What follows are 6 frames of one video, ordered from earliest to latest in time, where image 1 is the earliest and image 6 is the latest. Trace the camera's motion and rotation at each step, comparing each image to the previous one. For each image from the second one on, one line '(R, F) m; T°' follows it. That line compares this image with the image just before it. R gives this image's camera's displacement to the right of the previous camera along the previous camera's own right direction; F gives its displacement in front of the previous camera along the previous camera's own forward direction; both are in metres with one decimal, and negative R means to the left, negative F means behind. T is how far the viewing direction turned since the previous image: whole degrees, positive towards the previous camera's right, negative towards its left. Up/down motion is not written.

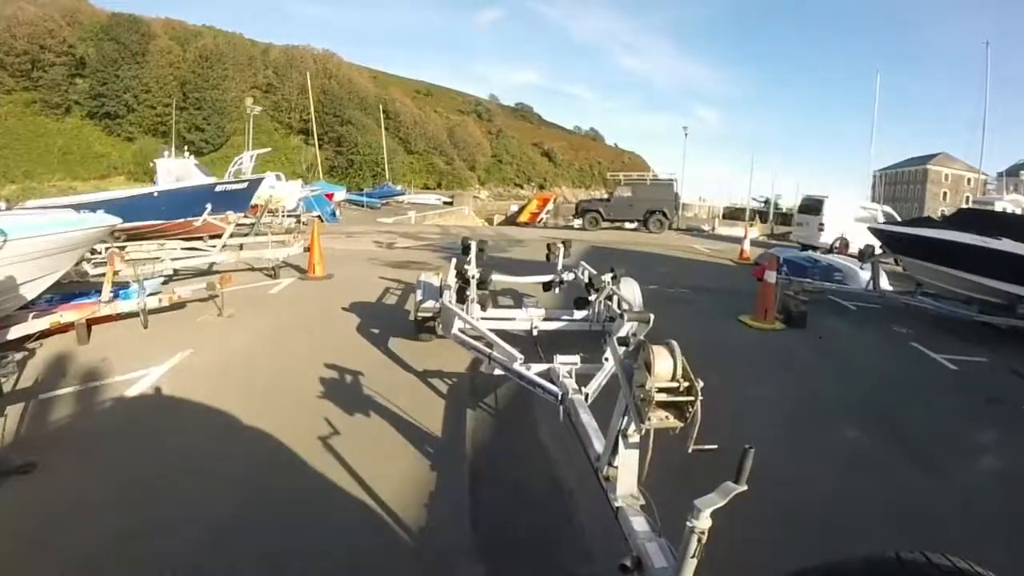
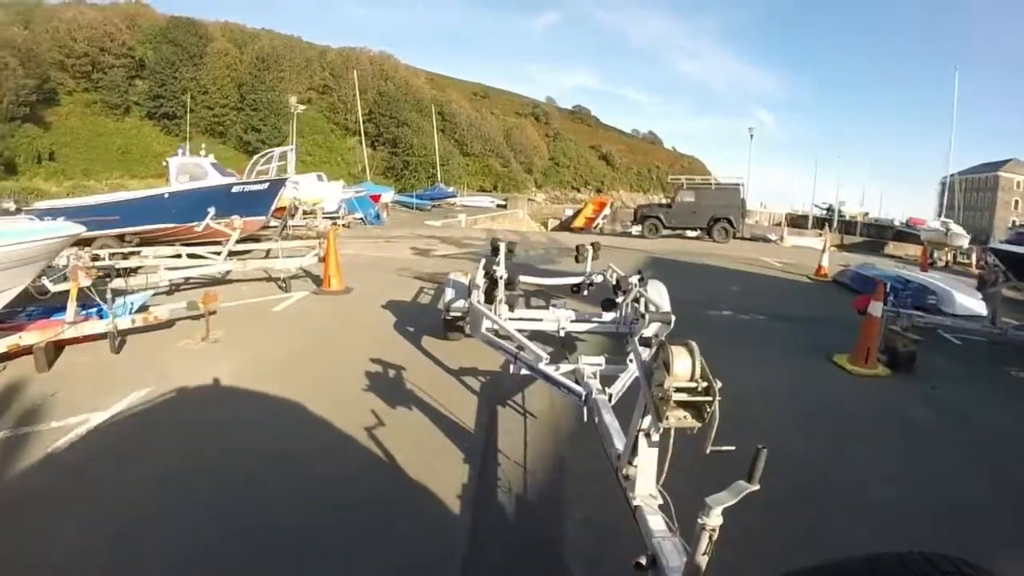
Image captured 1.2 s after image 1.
(+0.1, +1.0) m; -4°
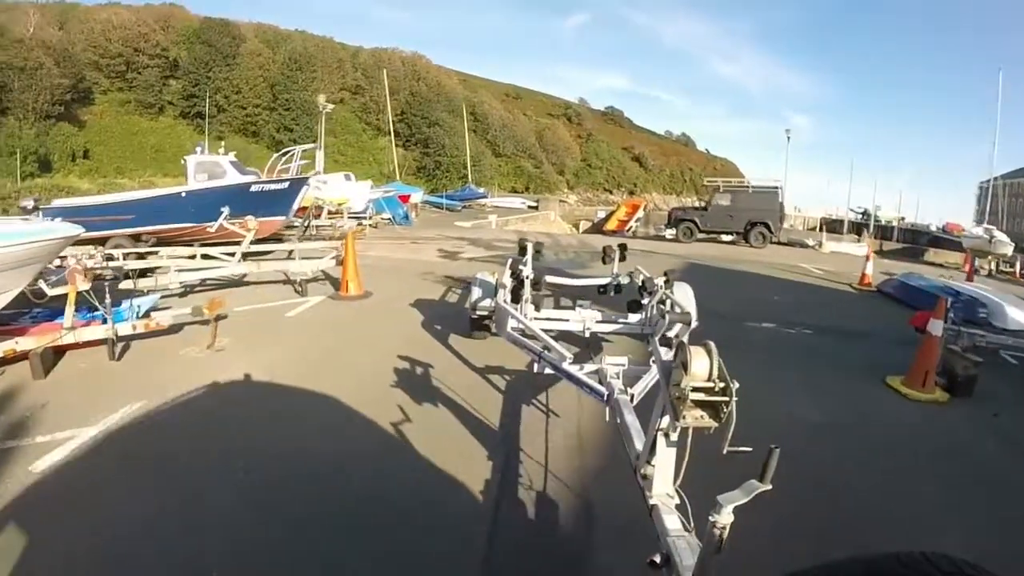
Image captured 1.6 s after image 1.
(0.0, +0.3) m; -2°
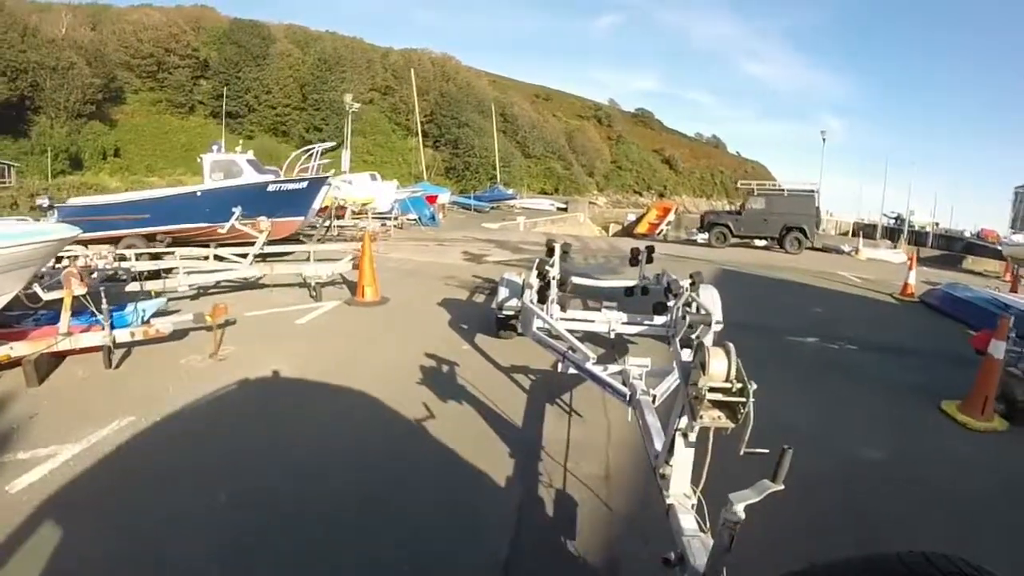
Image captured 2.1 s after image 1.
(0.0, +0.3) m; -2°
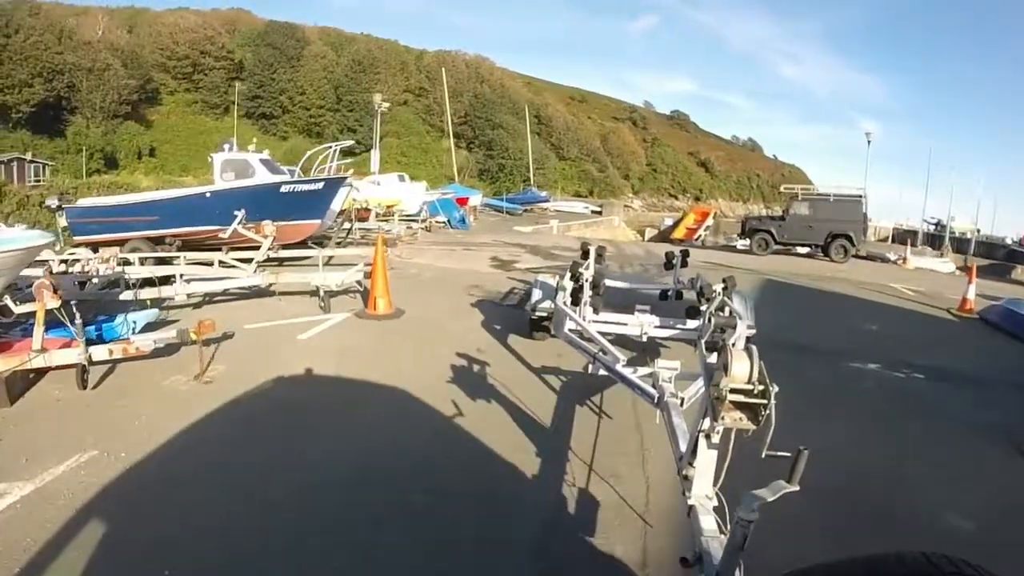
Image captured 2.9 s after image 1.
(0.0, +0.5) m; -2°
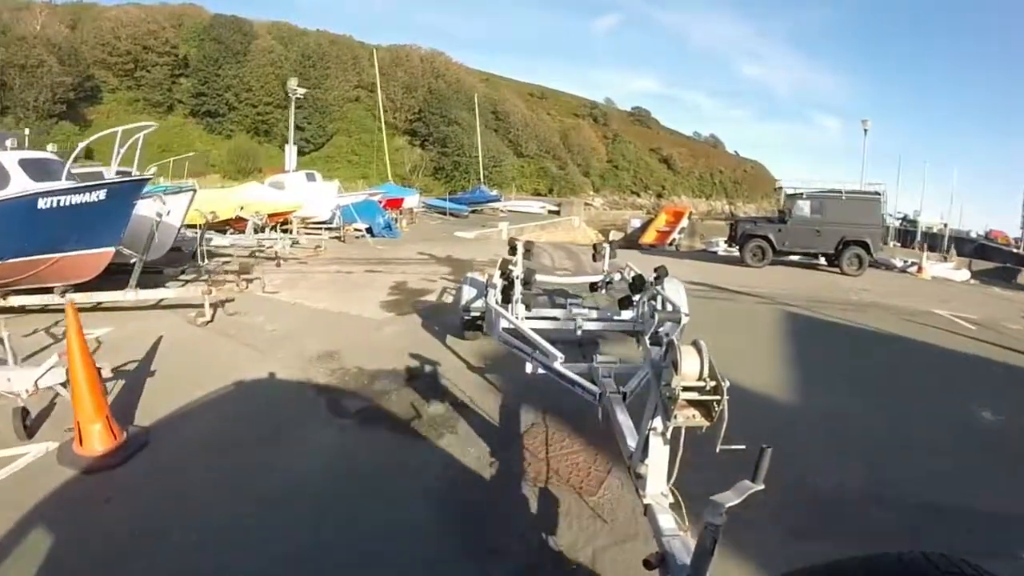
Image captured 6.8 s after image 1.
(+0.4, +2.2) m; +2°
